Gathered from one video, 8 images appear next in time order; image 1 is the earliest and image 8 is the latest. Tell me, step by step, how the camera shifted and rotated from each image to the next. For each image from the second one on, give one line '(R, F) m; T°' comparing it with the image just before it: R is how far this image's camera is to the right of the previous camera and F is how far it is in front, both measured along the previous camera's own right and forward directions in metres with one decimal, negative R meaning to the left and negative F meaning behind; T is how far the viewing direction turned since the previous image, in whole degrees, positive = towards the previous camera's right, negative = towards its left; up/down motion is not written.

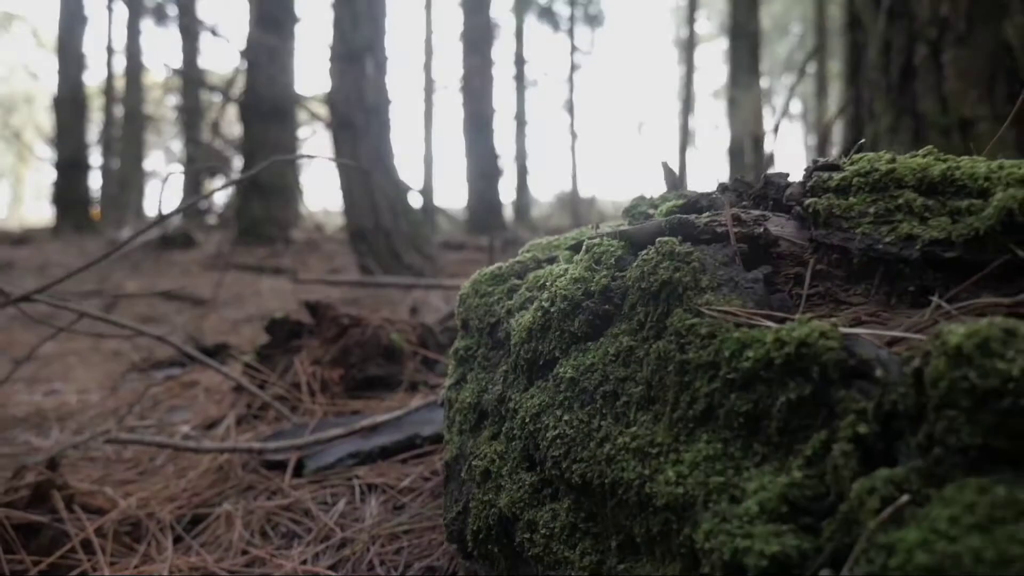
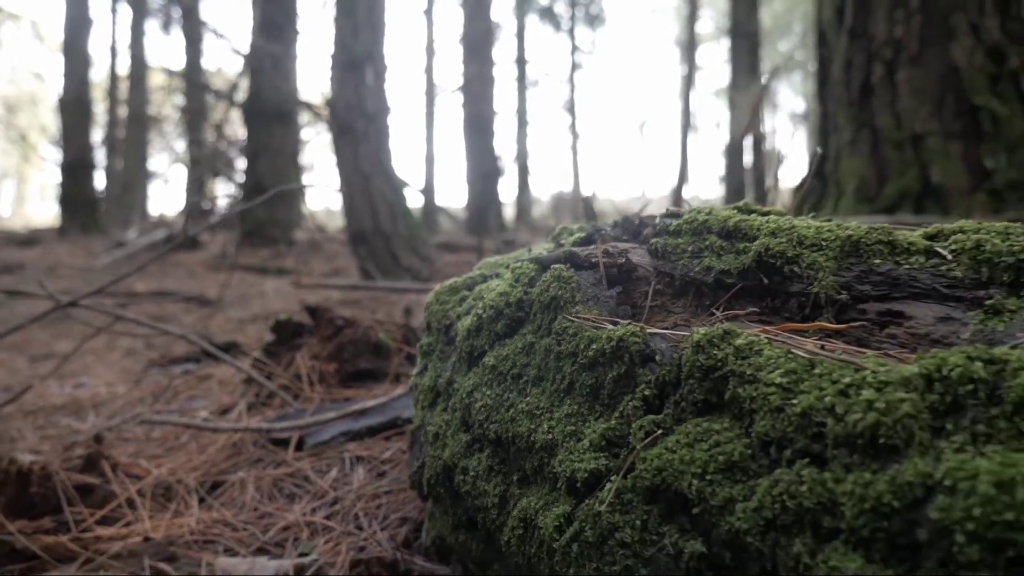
(+0.1, -0.6) m; 0°
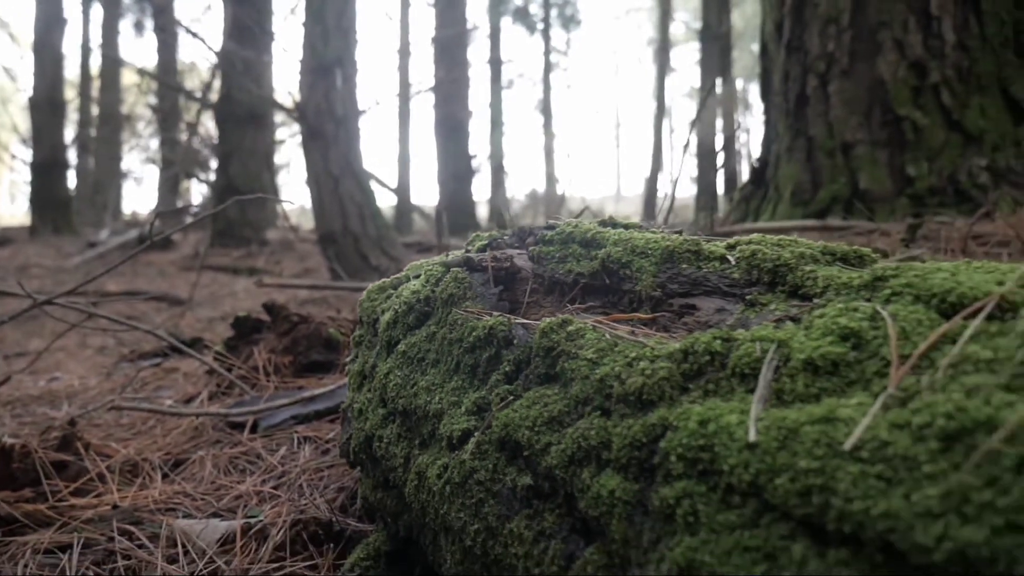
(+0.2, -0.4) m; +1°
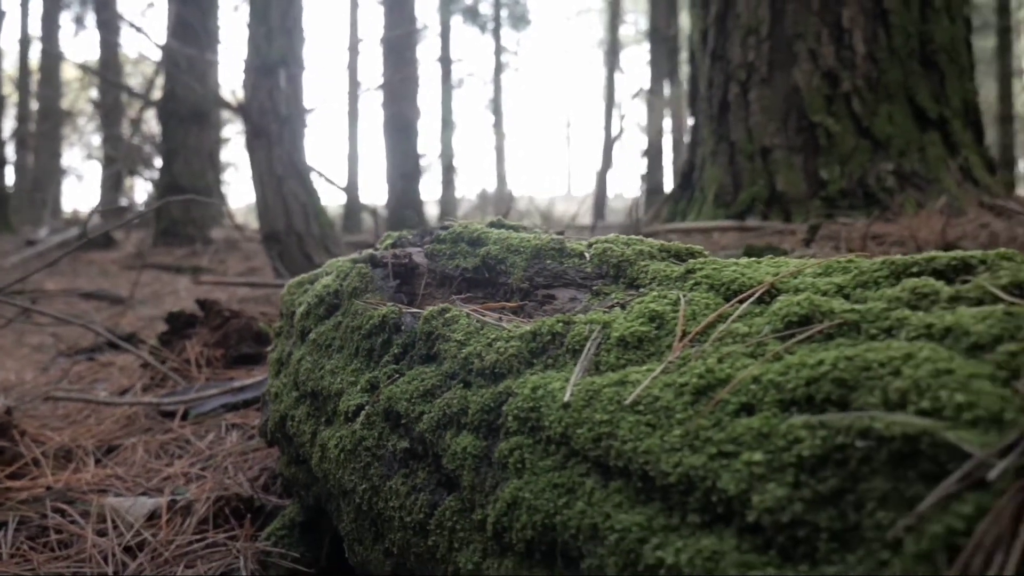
(+0.2, -0.3) m; +3°
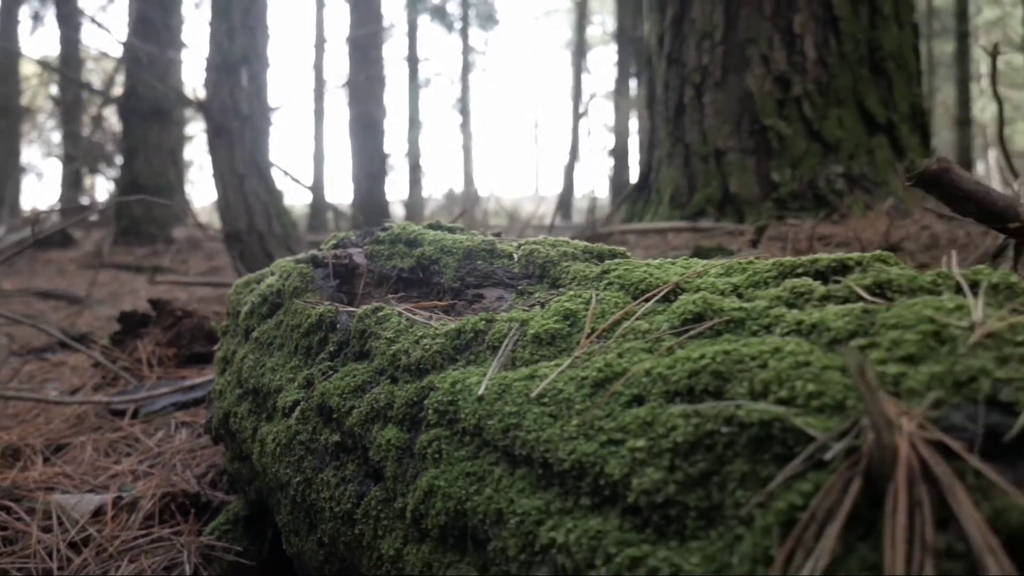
(+0.1, -0.1) m; +2°
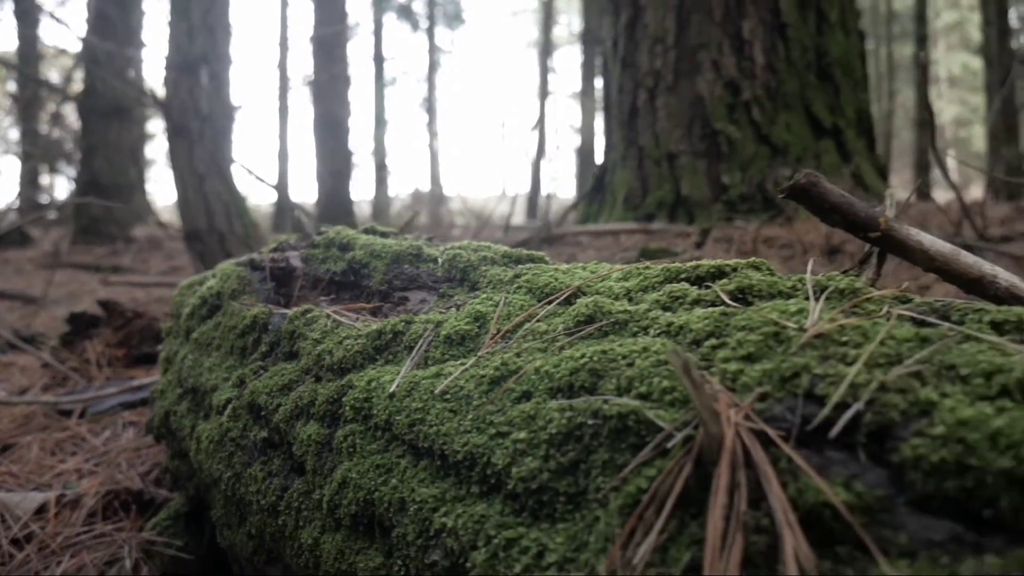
(+0.1, -0.1) m; +2°
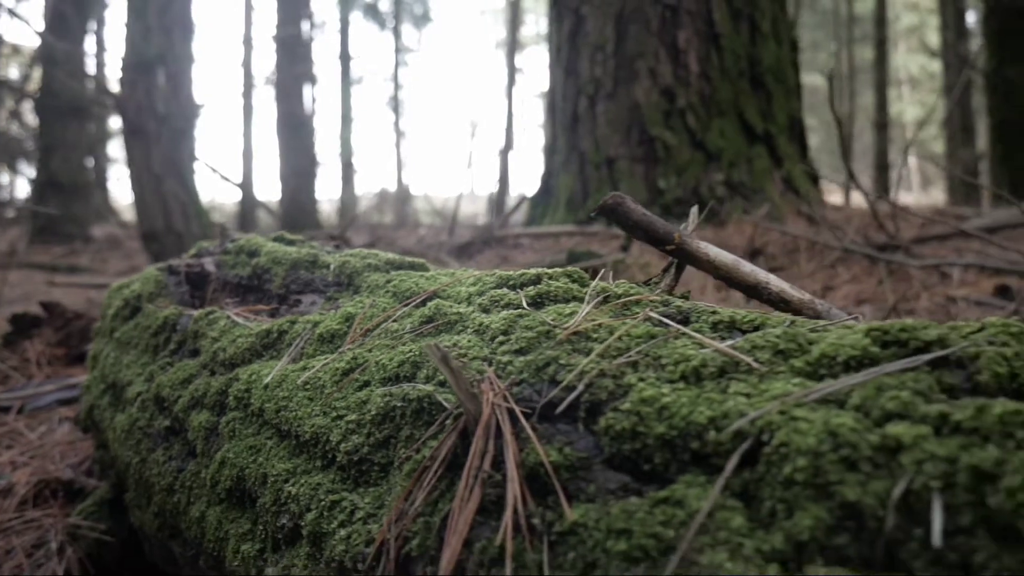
(+0.3, -0.3) m; +2°
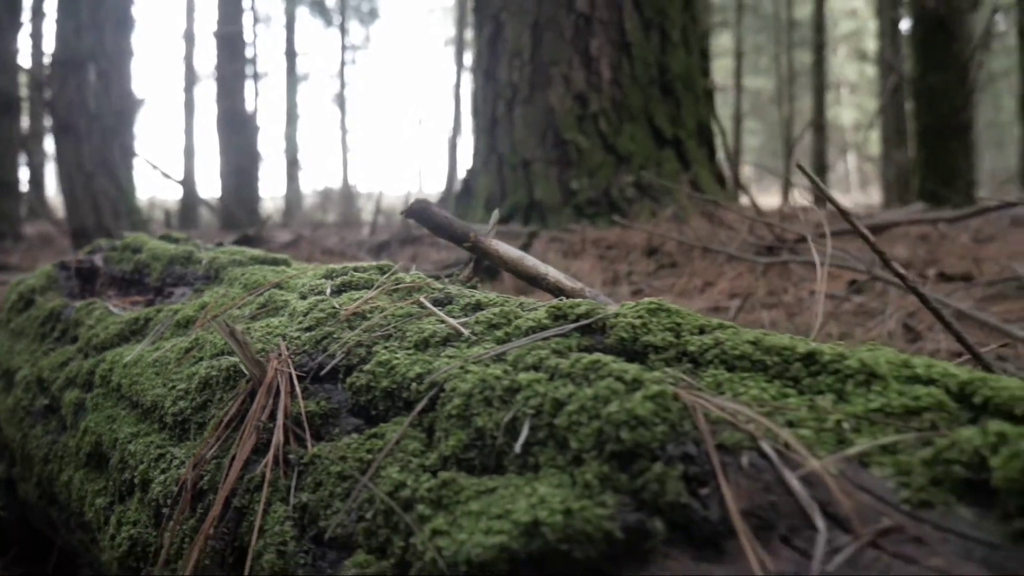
(+0.3, -0.4) m; +3°
